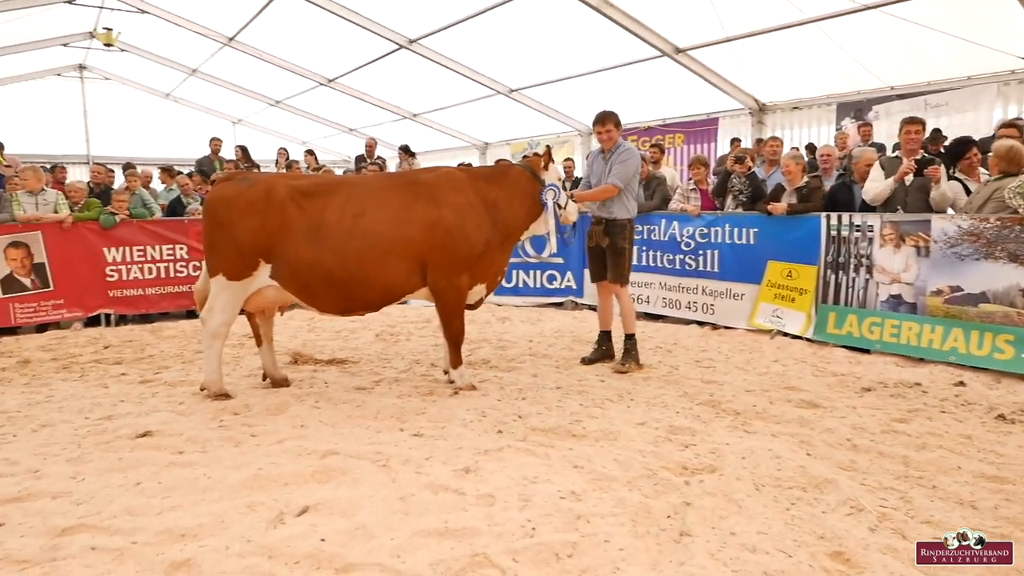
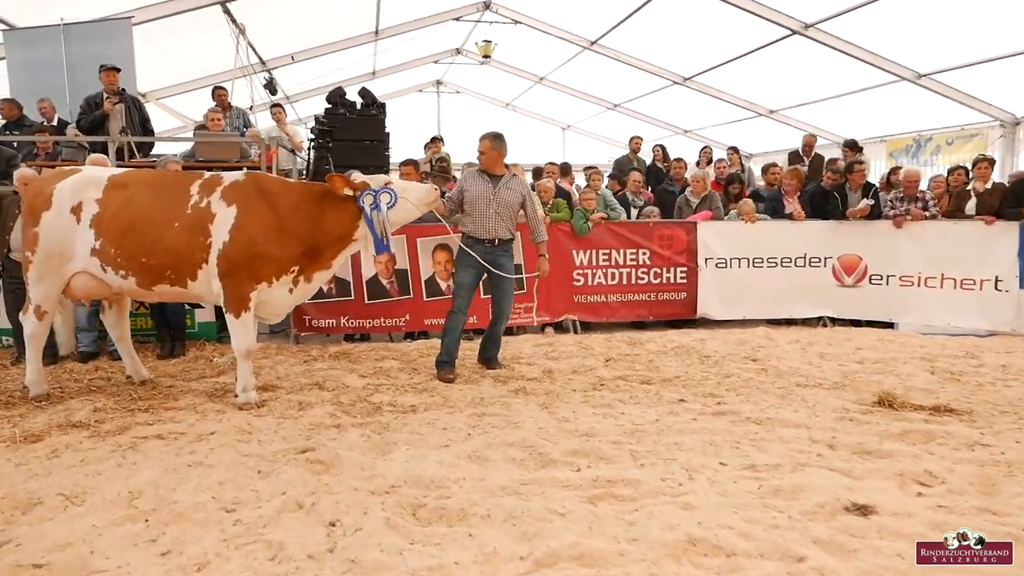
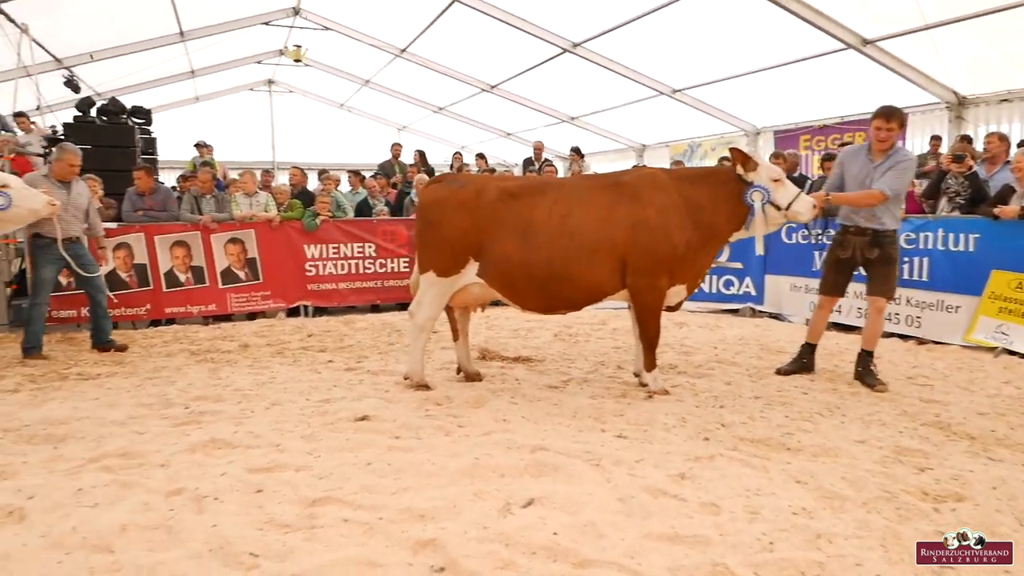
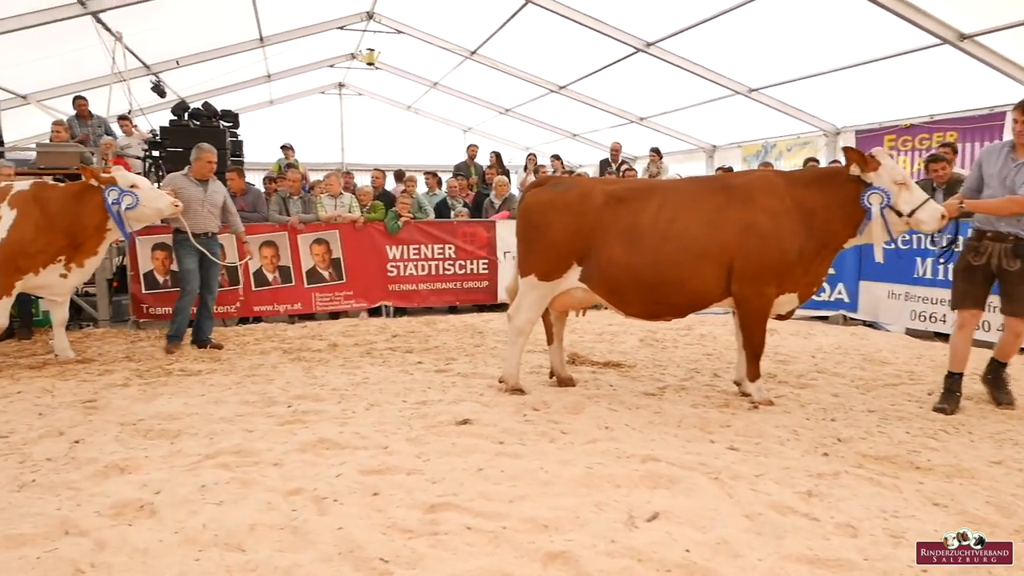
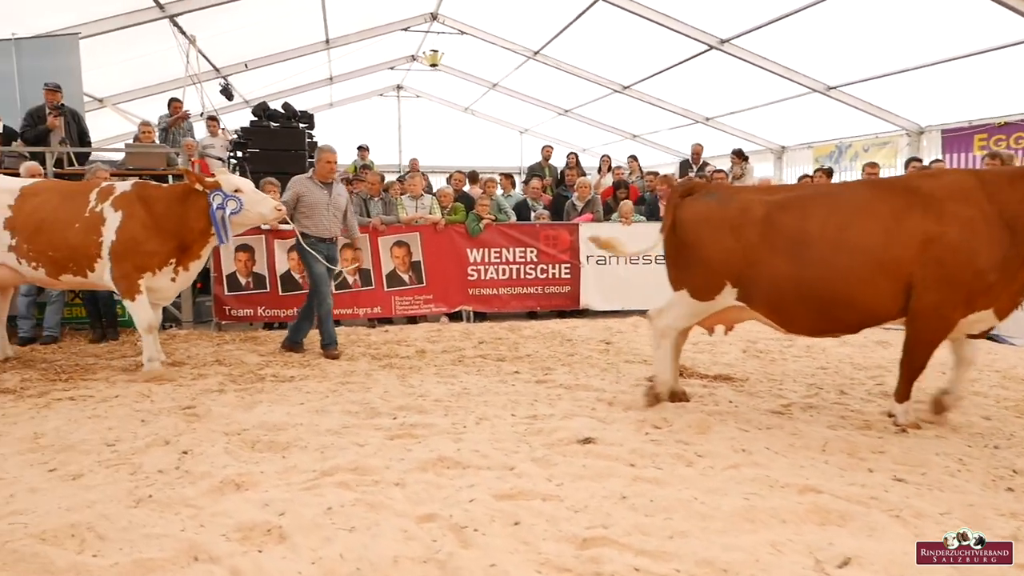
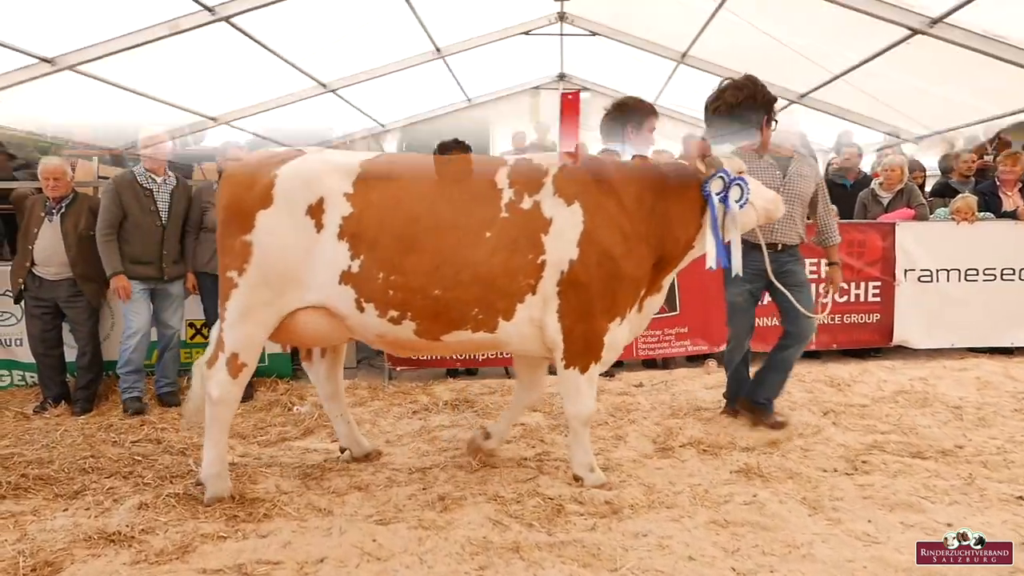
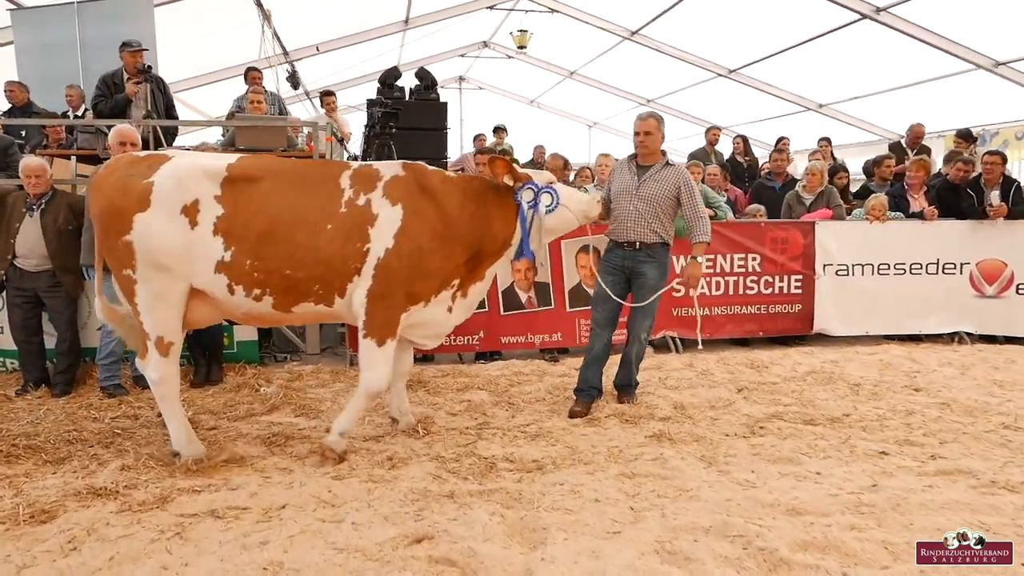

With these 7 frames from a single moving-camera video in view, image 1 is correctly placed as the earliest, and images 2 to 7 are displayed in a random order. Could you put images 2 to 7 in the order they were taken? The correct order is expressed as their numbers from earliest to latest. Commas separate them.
3, 4, 5, 2, 7, 6
